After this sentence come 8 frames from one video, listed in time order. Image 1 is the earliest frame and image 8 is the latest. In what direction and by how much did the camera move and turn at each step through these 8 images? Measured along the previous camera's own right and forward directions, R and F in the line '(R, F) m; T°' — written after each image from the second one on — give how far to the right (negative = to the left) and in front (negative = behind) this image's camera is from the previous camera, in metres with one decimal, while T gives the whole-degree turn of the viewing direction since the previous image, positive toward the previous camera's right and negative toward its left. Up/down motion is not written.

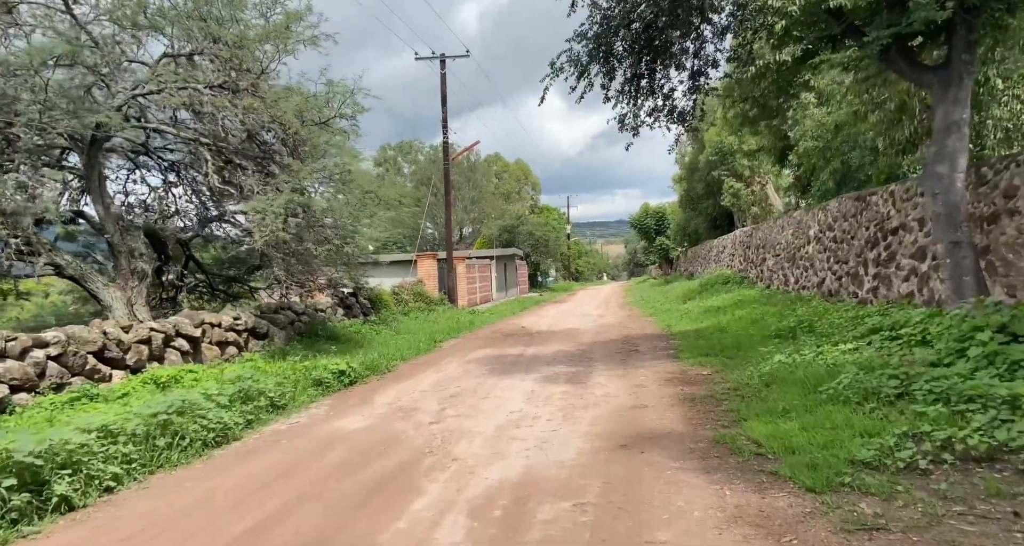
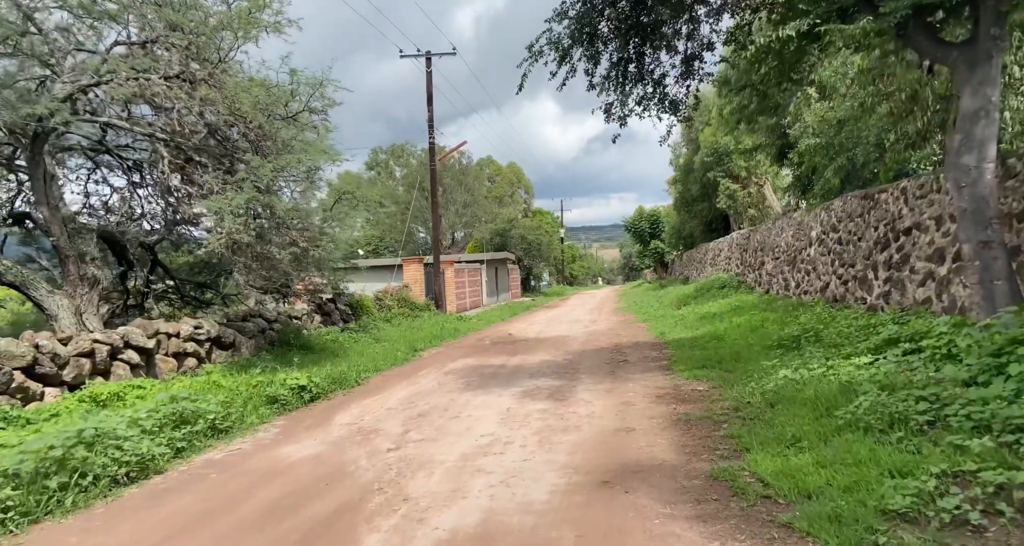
(+0.2, +0.8) m; 0°
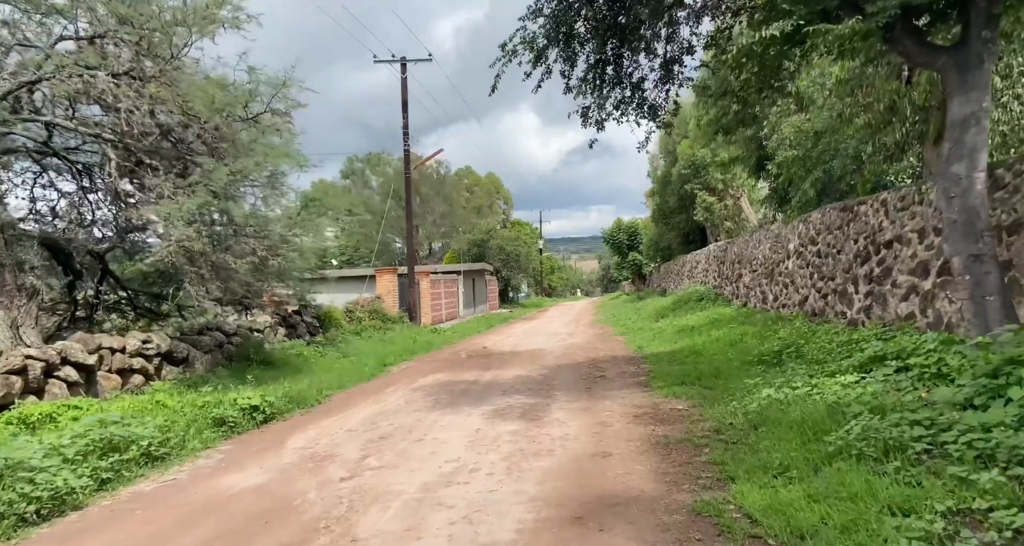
(+0.1, +0.4) m; +2°
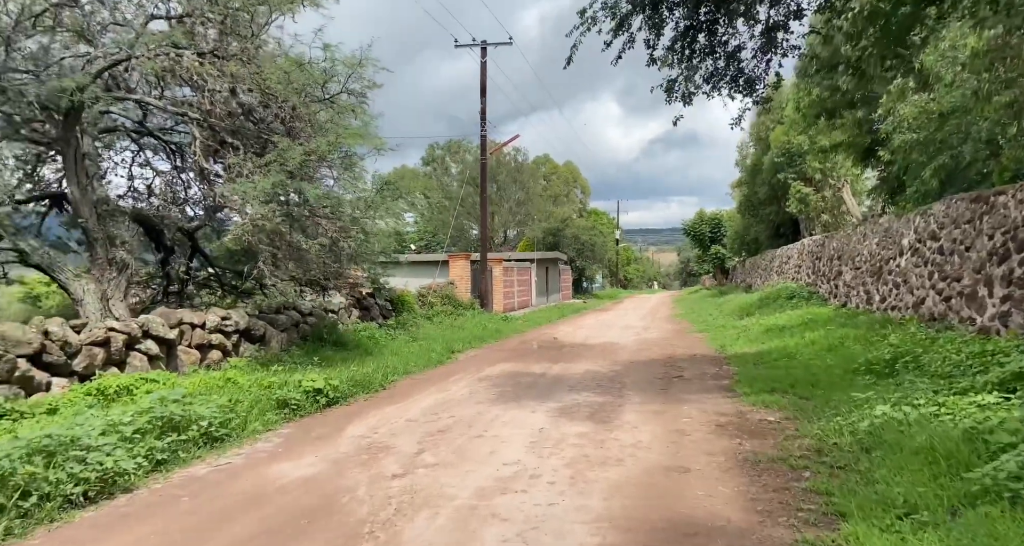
(0.0, +0.6) m; -6°
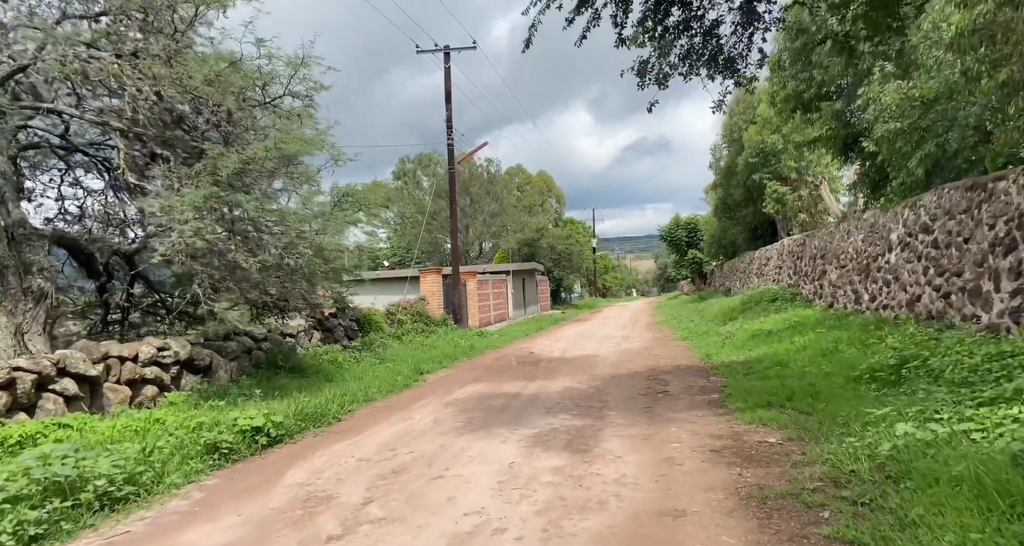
(+0.2, +0.8) m; +2°
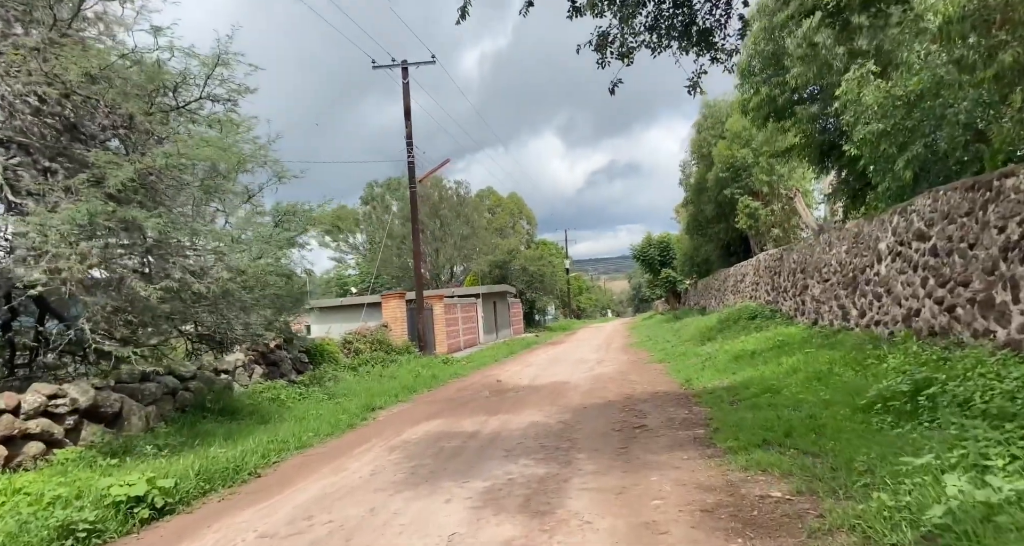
(+0.3, +1.1) m; +2°
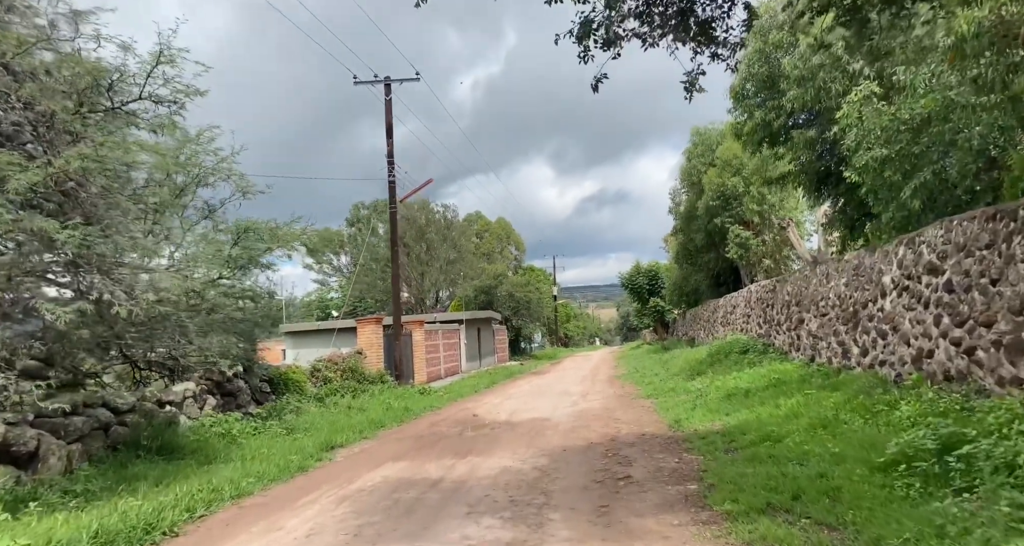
(+0.2, +0.9) m; +1°
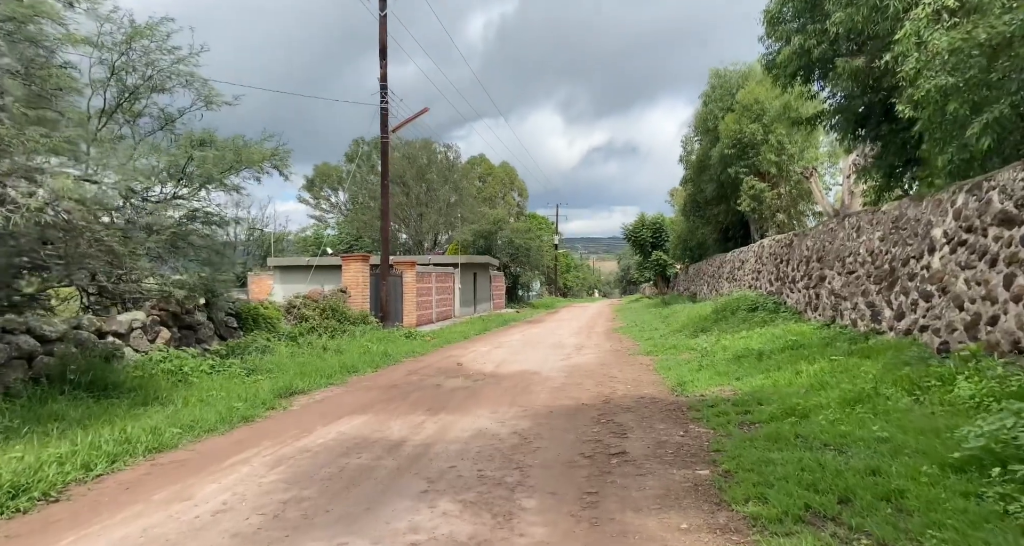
(+0.2, +1.3) m; 0°
